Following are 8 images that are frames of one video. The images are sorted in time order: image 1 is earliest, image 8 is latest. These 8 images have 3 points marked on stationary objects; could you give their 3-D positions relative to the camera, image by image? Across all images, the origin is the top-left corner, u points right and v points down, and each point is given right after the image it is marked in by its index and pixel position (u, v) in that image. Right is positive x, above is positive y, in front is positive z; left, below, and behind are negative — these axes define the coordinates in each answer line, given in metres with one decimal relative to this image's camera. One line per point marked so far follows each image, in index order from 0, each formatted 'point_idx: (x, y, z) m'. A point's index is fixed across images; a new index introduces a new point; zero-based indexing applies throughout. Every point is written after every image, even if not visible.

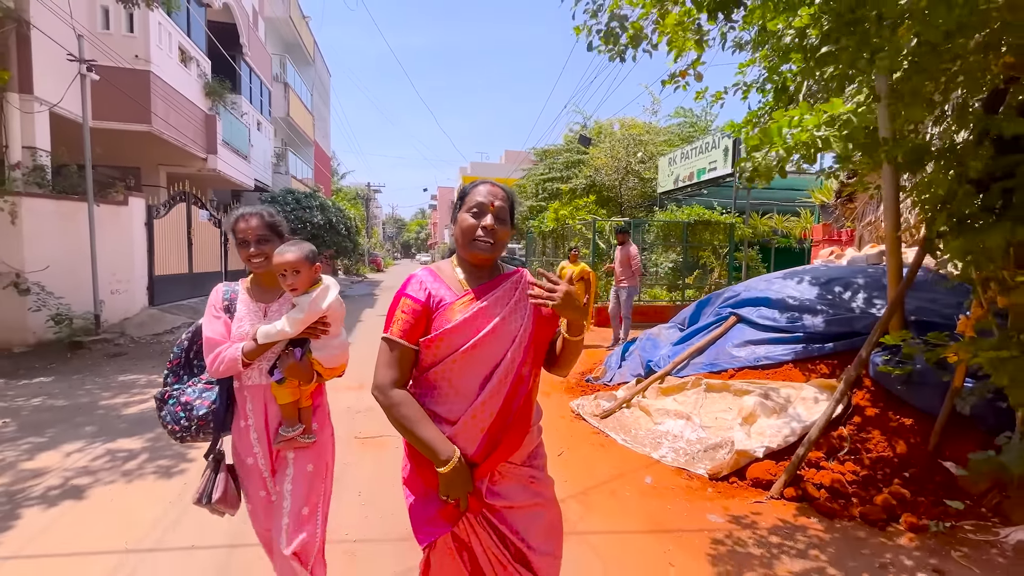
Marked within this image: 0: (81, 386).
0: (-6.0, -1.3, +6.4) m
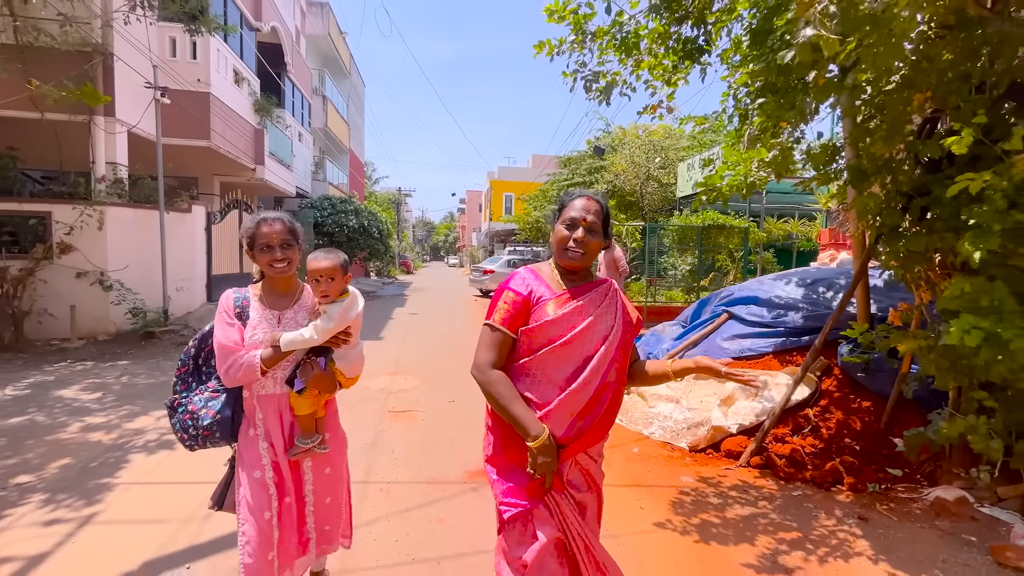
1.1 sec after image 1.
0: (-5.7, -1.3, +7.4) m
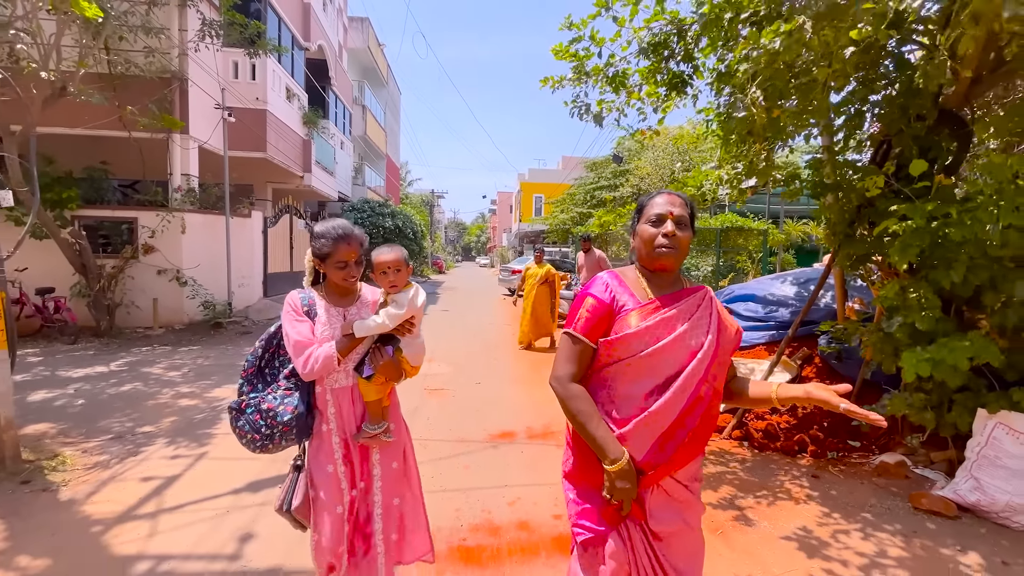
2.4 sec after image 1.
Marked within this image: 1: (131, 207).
0: (-5.3, -1.2, +8.6) m
1: (-8.0, +1.7, +9.6) m
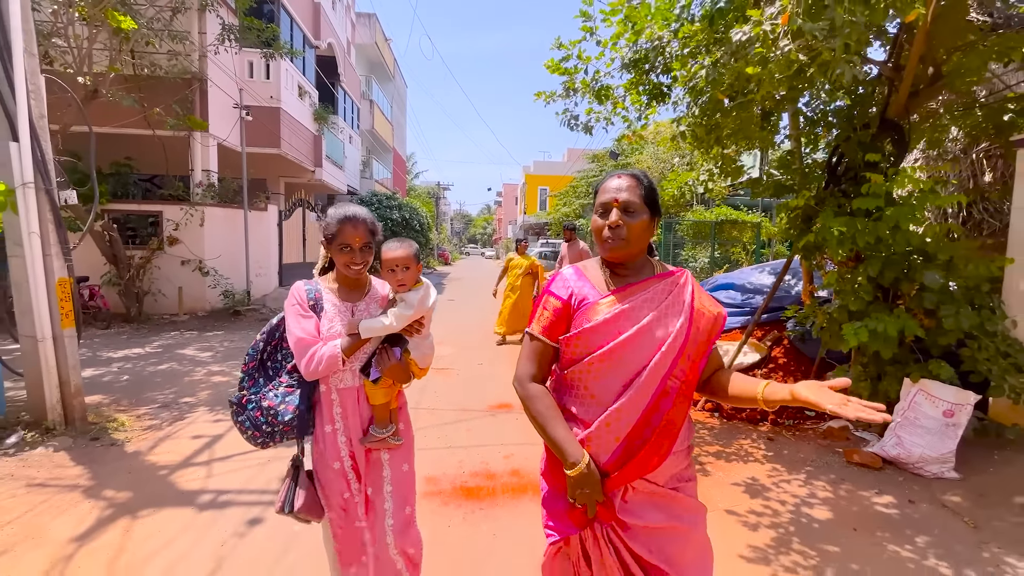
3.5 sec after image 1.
0: (-5.3, -1.0, +9.2) m
1: (-7.9, +1.9, +10.2) m
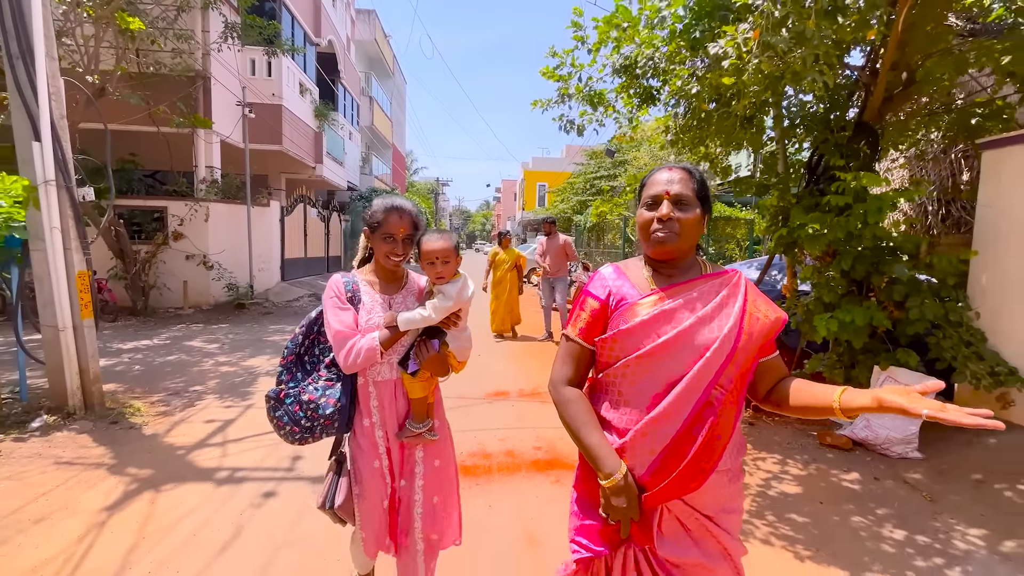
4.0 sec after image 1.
0: (-5.4, -0.8, +9.5) m
1: (-8.0, +2.1, +10.4) m
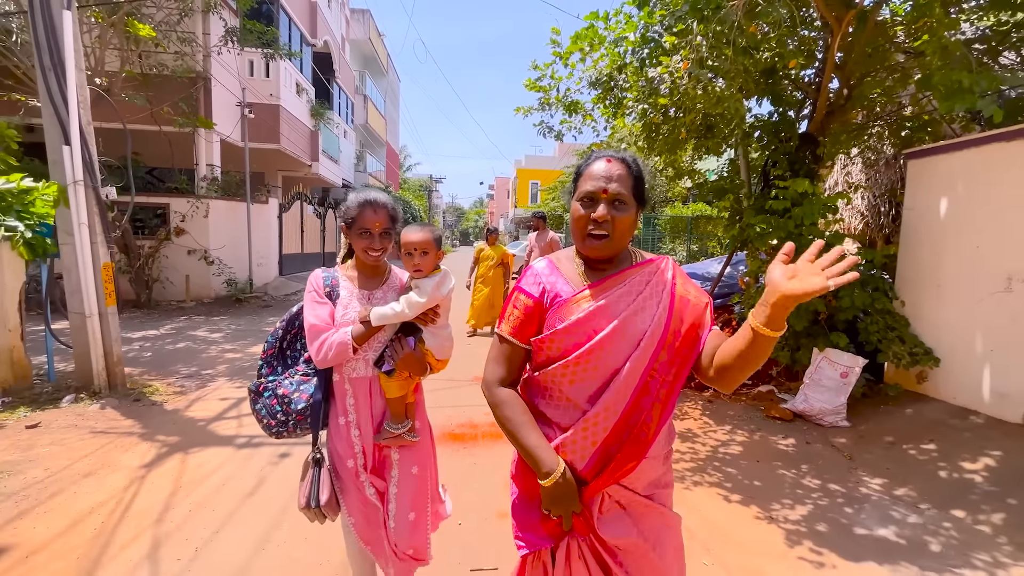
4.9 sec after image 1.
0: (-5.6, -0.7, +10.0) m
1: (-8.2, +2.2, +10.8) m
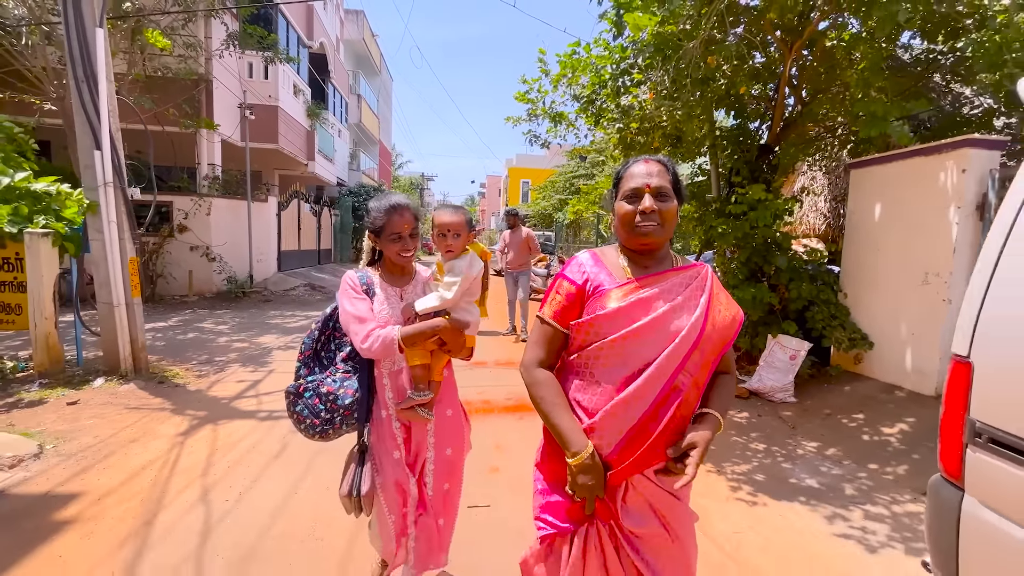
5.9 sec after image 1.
0: (-5.8, -0.6, +10.4) m
1: (-8.4, +2.3, +11.2) m
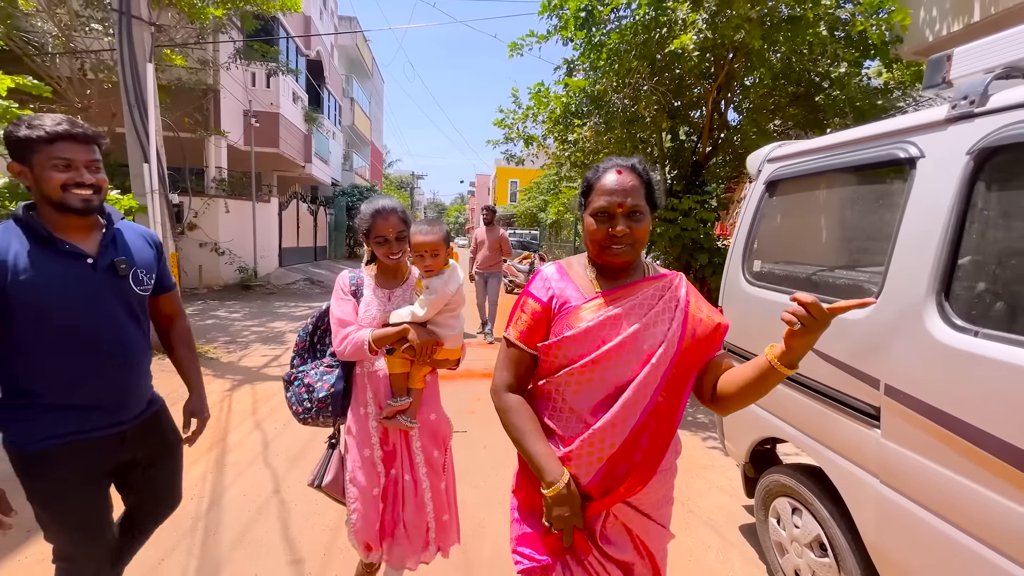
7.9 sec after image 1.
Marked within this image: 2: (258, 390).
0: (-6.3, -0.4, +11.5) m
1: (-8.9, +2.5, +12.2) m
2: (-3.0, -1.2, +5.4) m
